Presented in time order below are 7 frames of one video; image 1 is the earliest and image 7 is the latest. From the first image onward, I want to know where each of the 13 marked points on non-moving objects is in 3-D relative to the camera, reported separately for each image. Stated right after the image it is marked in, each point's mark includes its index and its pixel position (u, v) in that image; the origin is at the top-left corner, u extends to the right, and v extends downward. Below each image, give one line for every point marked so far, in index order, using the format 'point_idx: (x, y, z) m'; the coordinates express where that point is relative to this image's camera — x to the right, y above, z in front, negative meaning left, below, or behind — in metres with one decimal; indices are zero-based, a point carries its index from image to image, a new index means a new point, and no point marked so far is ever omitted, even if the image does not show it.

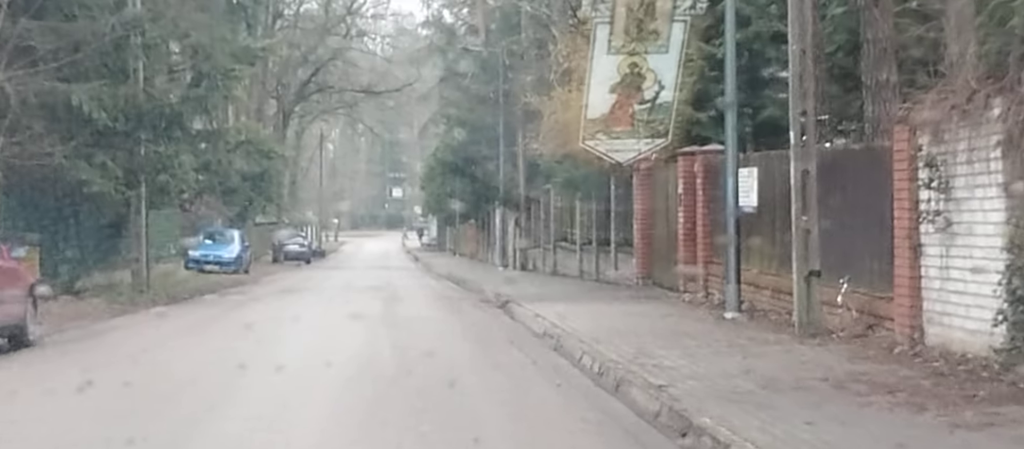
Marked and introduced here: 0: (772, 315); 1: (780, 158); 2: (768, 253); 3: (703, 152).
0: (+3.2, -1.1, +16.0) m
1: (+3.3, +0.8, +16.0) m
2: (+3.2, -0.4, +16.6) m
3: (+2.8, +1.1, +19.4) m
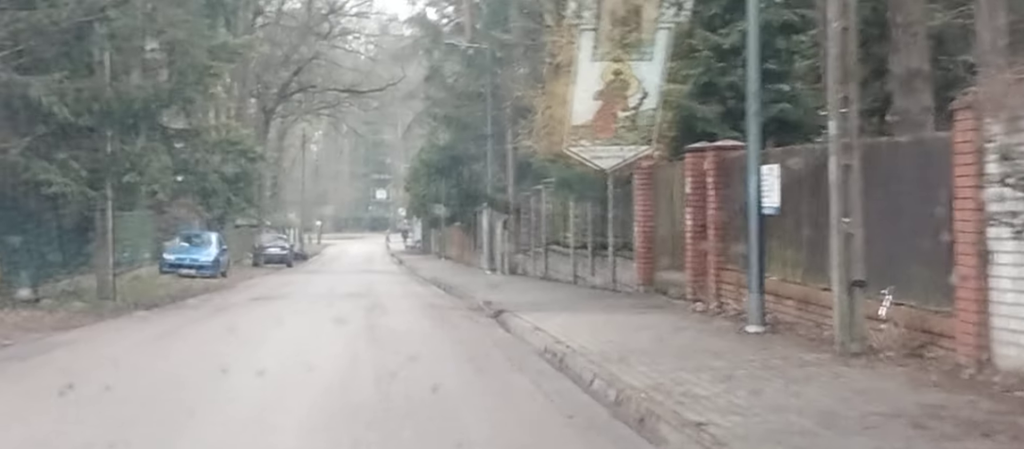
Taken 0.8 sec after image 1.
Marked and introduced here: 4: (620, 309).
0: (+3.1, -1.1, +14.4) m
1: (+3.2, +0.8, +14.4) m
2: (+3.2, -0.4, +14.9) m
3: (+2.8, +1.0, +17.8) m
4: (+1.6, -1.3, +19.4) m
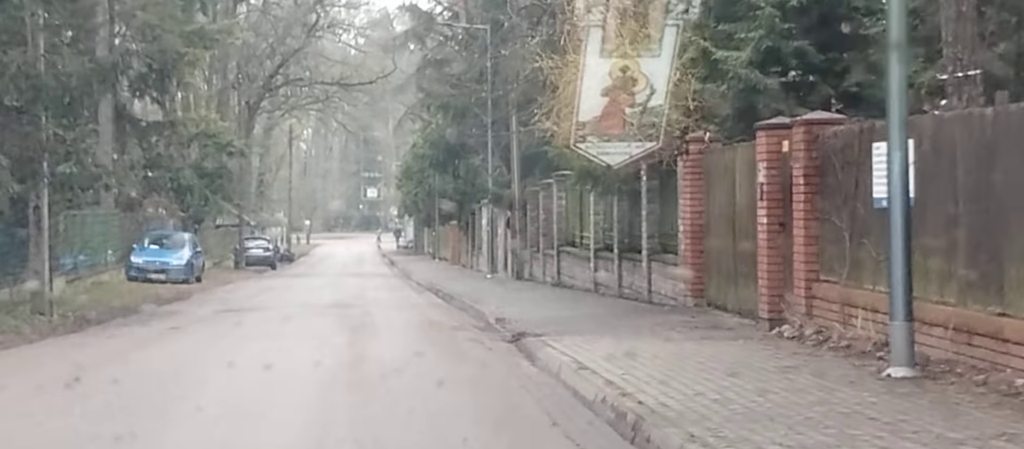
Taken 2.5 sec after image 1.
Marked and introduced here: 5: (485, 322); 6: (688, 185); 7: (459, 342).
0: (+3.4, -1.1, +10.2) m
1: (+3.5, +0.8, +10.1) m
2: (+3.5, -0.4, +10.7) m
3: (+3.0, +1.1, +13.6) m
4: (+1.9, -1.2, +15.2) m
5: (-0.4, -1.4, +18.9) m
6: (+2.5, +0.5, +18.6) m
7: (-0.7, -1.5, +17.1) m
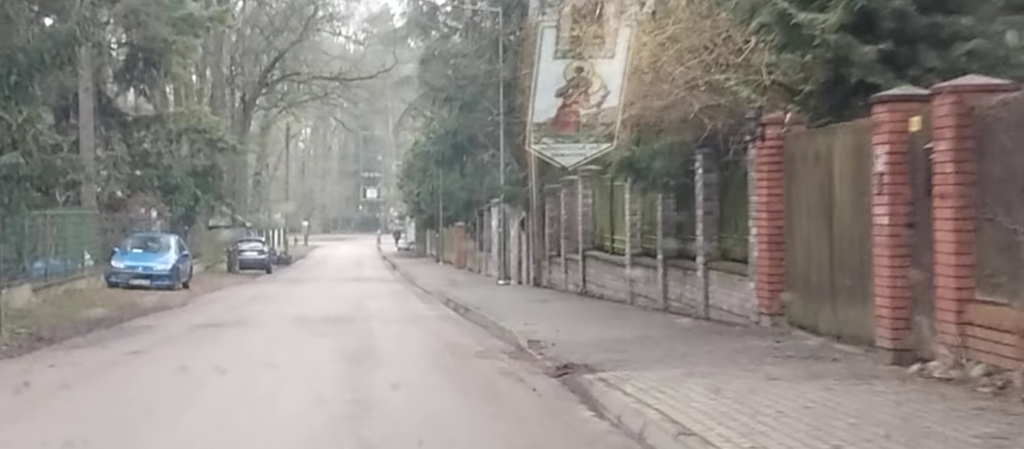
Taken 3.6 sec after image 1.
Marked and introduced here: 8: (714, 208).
0: (+3.9, -1.1, +6.8) m
1: (+3.9, +0.8, +6.7) m
2: (+3.9, -0.4, +7.3) m
3: (+3.5, +1.0, +10.2) m
4: (+2.3, -1.3, +11.8) m
5: (0.0, -1.4, +15.5) m
6: (+2.9, +0.5, +15.2) m
7: (-0.3, -1.5, +13.7) m
8: (+2.7, +0.2, +17.7) m
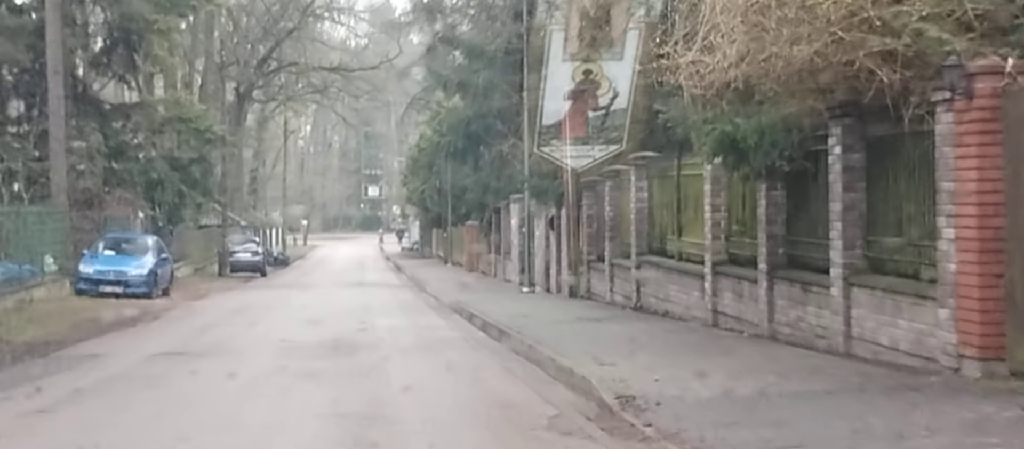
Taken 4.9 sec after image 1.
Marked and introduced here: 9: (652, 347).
0: (+4.5, -1.1, +1.8) m
1: (+4.6, +0.8, +1.8) m
2: (+4.5, -0.4, +2.4) m
3: (+4.1, +1.0, +5.2) m
4: (+2.9, -1.3, +6.8) m
5: (+0.7, -1.4, +10.6) m
6: (+3.6, +0.5, +10.2) m
7: (+0.3, -1.5, +8.7) m
8: (+3.4, +0.2, +12.7) m
9: (+1.5, -1.3, +14.2) m
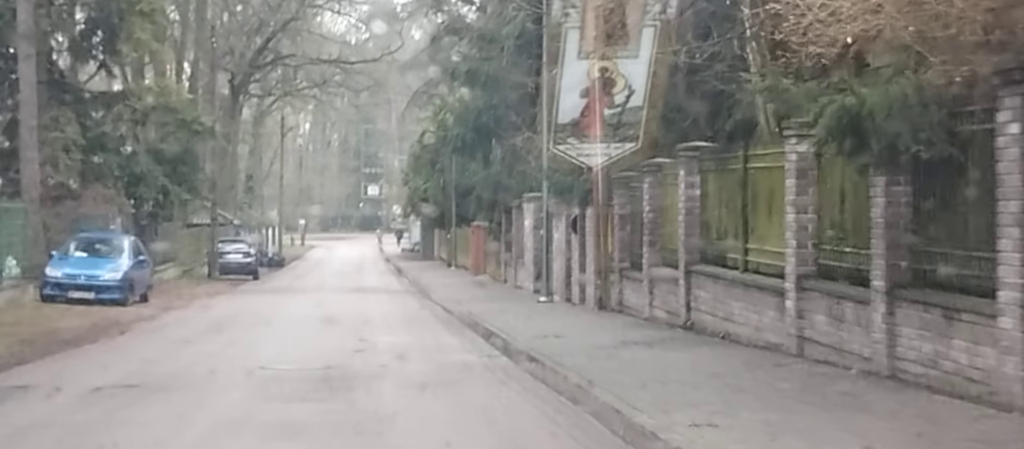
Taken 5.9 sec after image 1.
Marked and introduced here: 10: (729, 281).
0: (+4.9, -1.2, -1.7) m
1: (+5.0, +0.7, -1.7) m
2: (+4.9, -0.4, -1.2) m
3: (+4.5, +1.0, +1.7) m
4: (+3.3, -1.3, +3.3) m
5: (+1.1, -1.5, +7.0) m
6: (+4.0, +0.4, +6.7) m
7: (+0.7, -1.5, +5.2) m
8: (+3.8, +0.2, +9.2) m
9: (+1.9, -1.4, +10.6) m
10: (+2.8, -0.7, +16.8) m
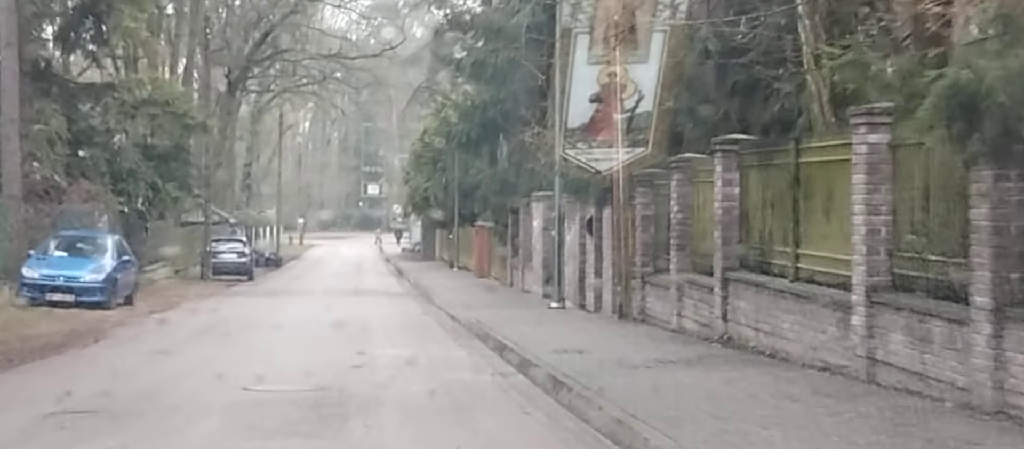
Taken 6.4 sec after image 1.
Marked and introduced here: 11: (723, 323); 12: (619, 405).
0: (+5.1, -1.2, -3.7) m
1: (+5.2, +0.7, -3.8) m
2: (+5.1, -0.5, -3.2) m
3: (+4.7, +1.0, -0.3) m
4: (+3.5, -1.3, +1.2) m
5: (+1.3, -1.5, +5.0) m
6: (+4.2, +0.4, +4.6) m
7: (+0.9, -1.6, +3.2) m
8: (+4.0, +0.1, +7.2) m
9: (+2.1, -1.4, +8.6) m
10: (+3.0, -0.7, +14.8) m
11: (+2.8, -1.3, +16.9) m
12: (+0.9, -1.5, +10.7) m
